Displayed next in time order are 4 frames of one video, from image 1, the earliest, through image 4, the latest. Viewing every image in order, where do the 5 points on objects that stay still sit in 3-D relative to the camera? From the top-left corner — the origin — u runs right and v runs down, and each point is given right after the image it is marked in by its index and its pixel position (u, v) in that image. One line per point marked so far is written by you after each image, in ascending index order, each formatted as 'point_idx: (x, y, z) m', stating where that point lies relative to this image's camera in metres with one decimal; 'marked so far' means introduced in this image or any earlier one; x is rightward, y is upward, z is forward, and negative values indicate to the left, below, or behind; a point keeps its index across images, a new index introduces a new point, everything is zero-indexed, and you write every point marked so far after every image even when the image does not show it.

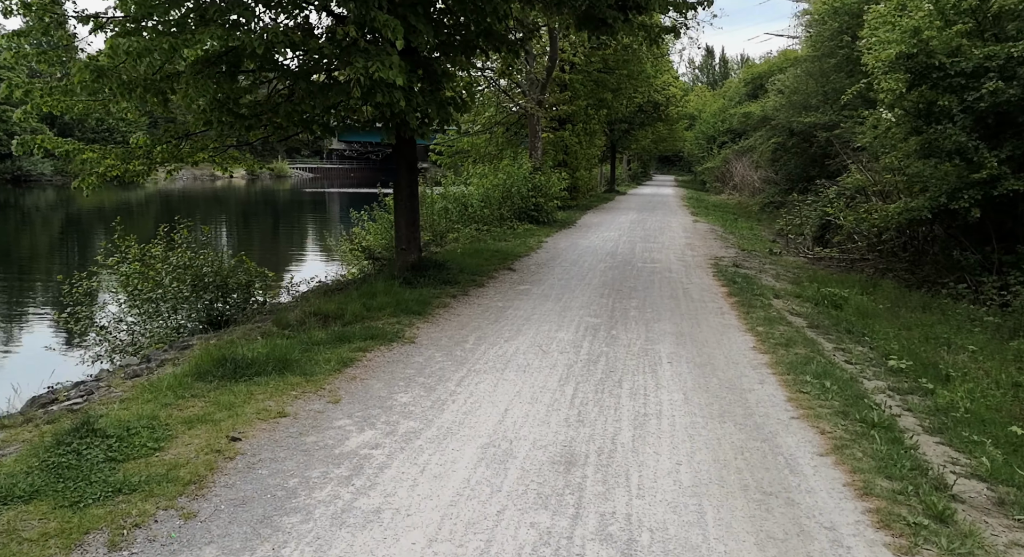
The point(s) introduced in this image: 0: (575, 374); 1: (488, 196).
0: (+0.5, -0.7, +6.3) m
1: (-0.6, +1.9, +19.5) m
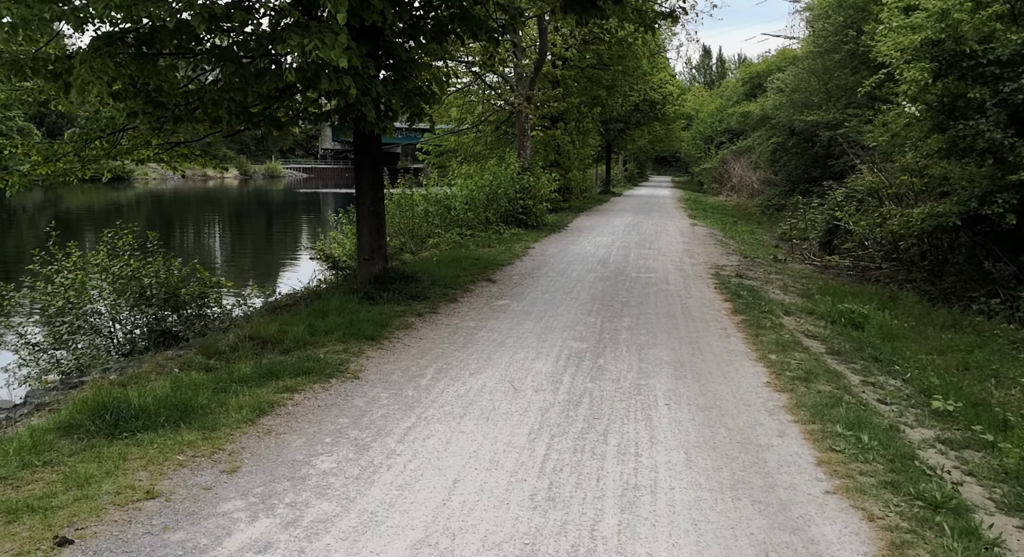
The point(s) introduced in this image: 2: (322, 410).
0: (+0.2, -0.9, +5.1) m
1: (-0.9, +1.8, +18.3) m
2: (-1.2, -0.8, +5.1) m
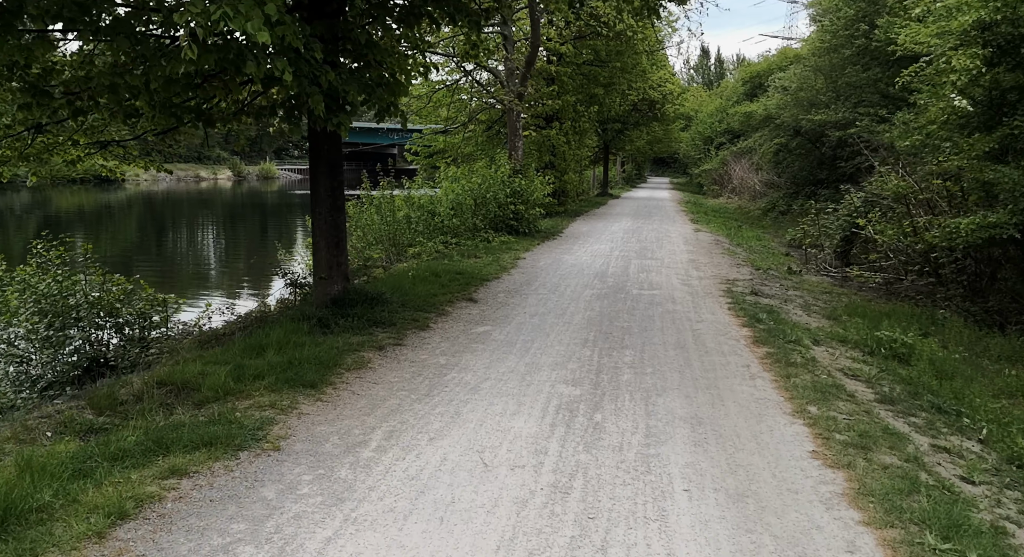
0: (+0.1, -1.1, +3.7) m
1: (-1.1, +1.5, +16.8) m
2: (-1.3, -1.0, +3.7) m
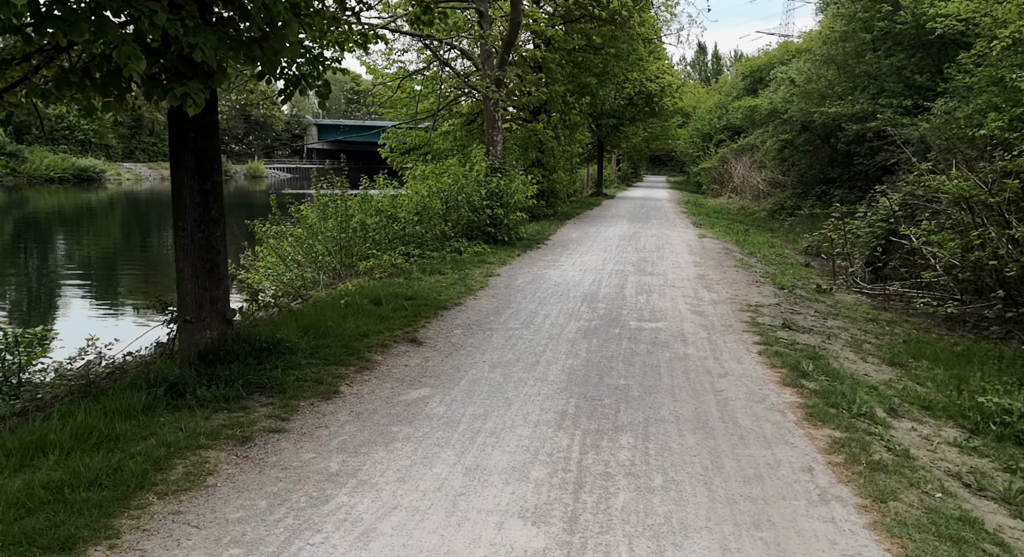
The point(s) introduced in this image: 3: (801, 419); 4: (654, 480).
0: (-0.3, -1.4, +1.2) m
1: (-1.5, +1.3, +14.4) m
2: (-1.7, -1.3, +1.2) m
3: (+1.8, -0.9, +5.3) m
4: (+0.7, -1.0, +4.3) m
